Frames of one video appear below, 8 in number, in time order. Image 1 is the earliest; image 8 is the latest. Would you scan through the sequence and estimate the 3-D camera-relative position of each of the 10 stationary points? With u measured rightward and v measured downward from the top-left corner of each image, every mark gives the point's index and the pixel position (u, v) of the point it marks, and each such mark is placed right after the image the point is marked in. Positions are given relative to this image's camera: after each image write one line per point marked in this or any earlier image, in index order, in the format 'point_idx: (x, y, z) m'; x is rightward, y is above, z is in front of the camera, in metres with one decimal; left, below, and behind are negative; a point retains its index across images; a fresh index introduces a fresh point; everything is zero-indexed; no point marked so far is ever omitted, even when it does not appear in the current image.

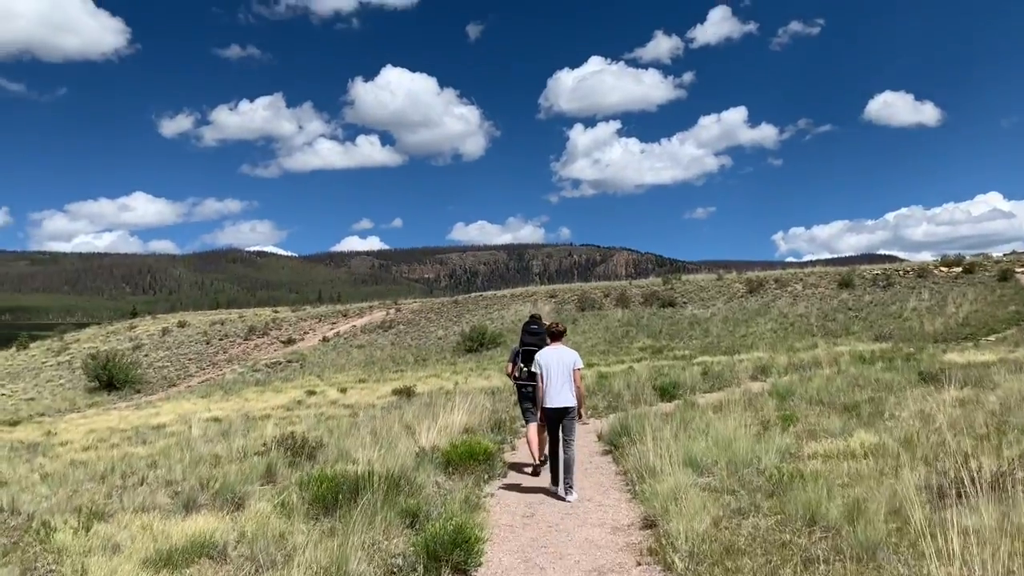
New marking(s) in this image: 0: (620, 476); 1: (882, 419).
0: (+1.0, -1.8, +8.4) m
1: (+4.2, -1.5, +10.0) m
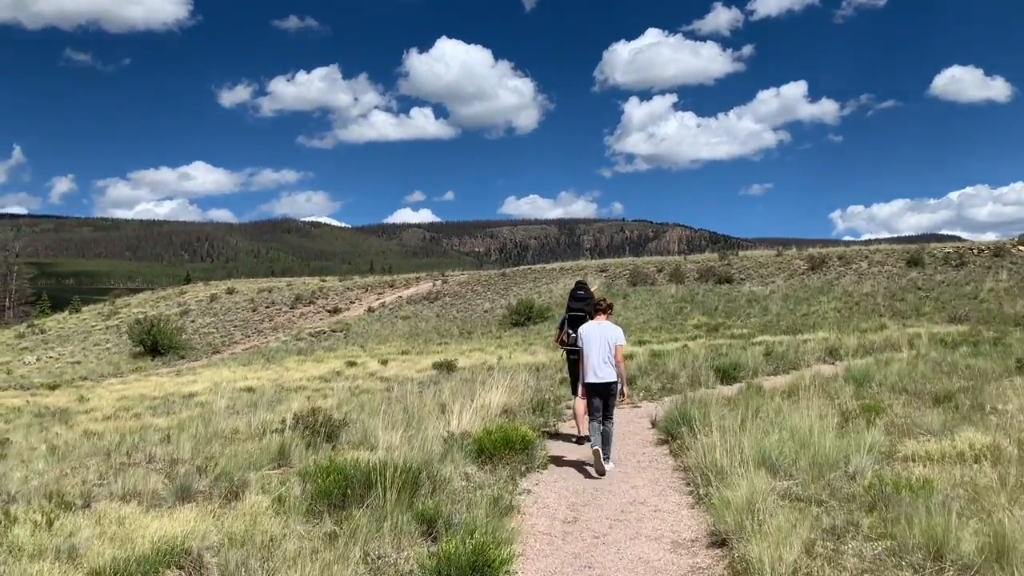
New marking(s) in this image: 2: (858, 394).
0: (+1.4, -1.5, +7.3) m
1: (+4.7, -1.2, +8.6) m
2: (+4.3, -1.3, +10.9) m
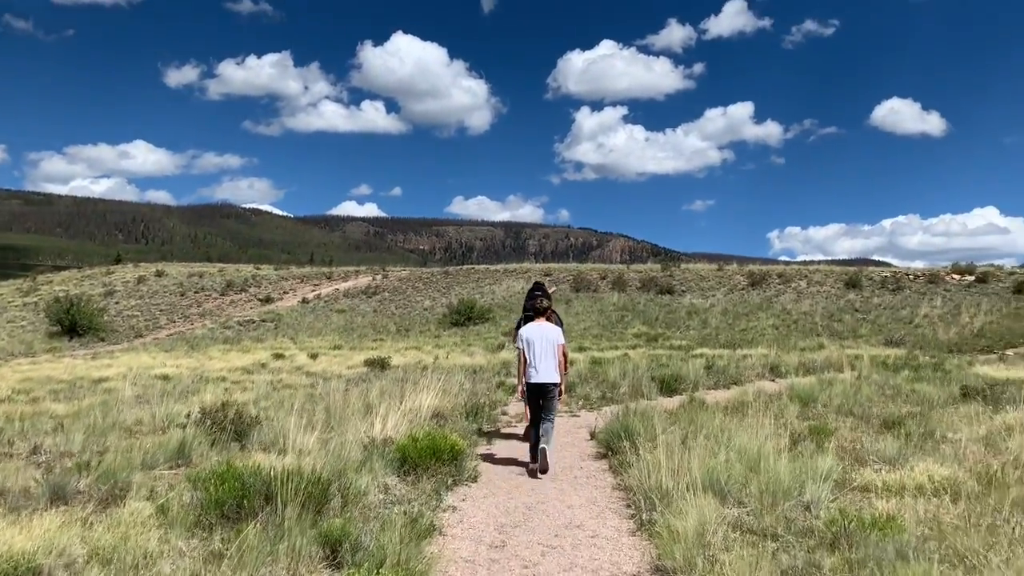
0: (+0.8, -1.6, +6.6) m
1: (+4.0, -1.5, +8.2) m
2: (+3.5, -1.5, +10.5) m
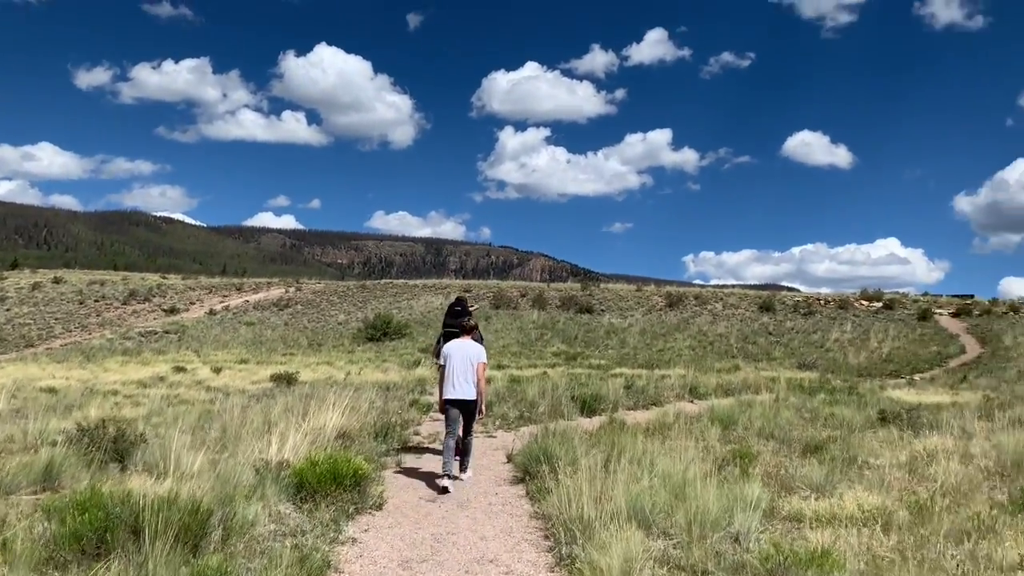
0: (+0.2, -1.7, +6.2) m
1: (+3.2, -1.7, +8.0) m
2: (+2.5, -1.7, +10.2) m
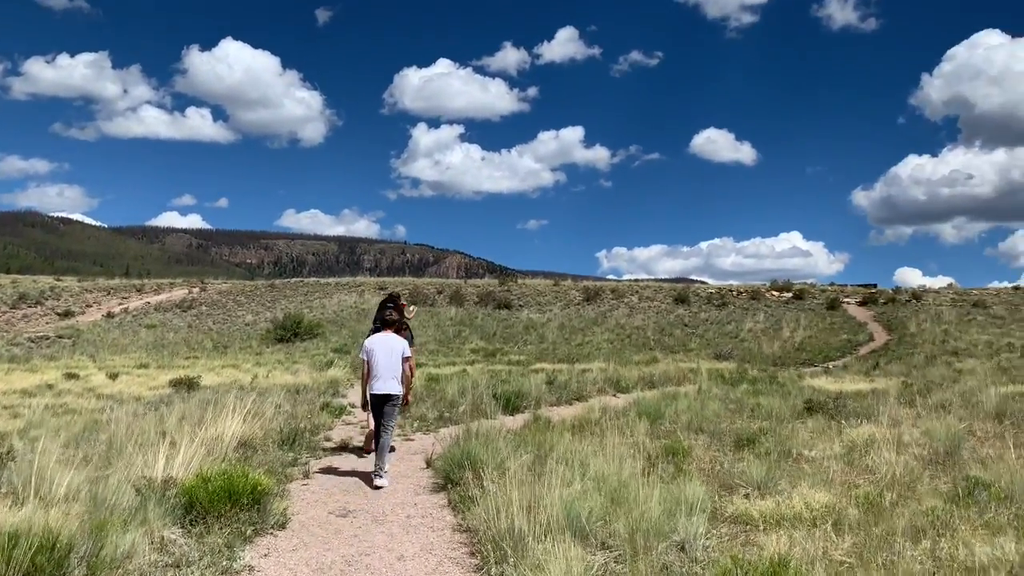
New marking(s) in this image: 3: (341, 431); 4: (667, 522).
0: (-0.3, -1.6, +5.5) m
1: (+2.5, -1.5, +7.7) m
2: (+1.6, -1.6, +9.8) m
3: (-2.2, -1.8, +11.1) m
4: (+0.9, -1.4, +5.2) m
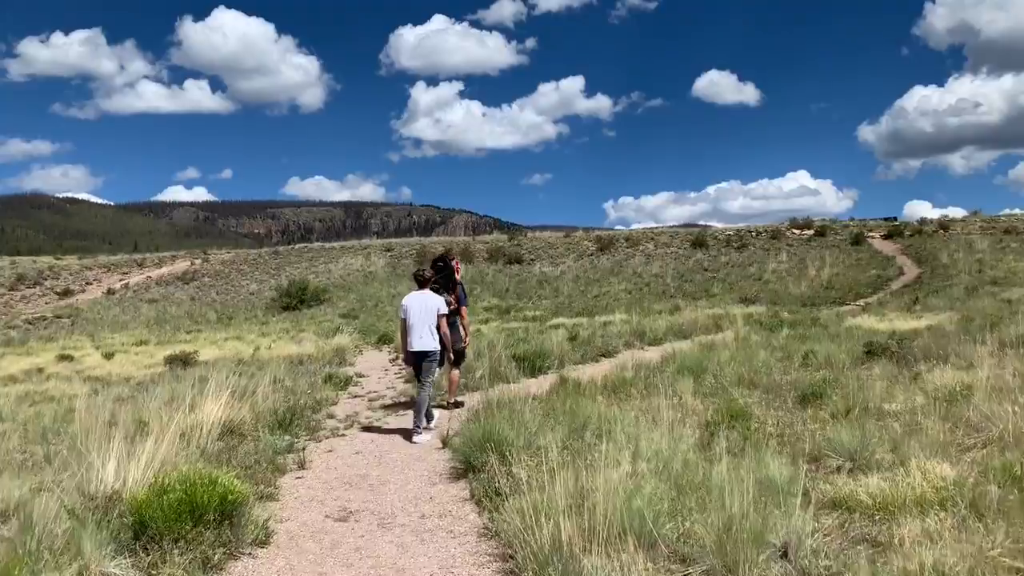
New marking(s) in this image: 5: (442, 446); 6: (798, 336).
0: (-0.1, -1.3, +4.3) m
1: (+2.7, -1.0, +6.4) m
2: (+1.8, -1.0, +8.6) m
3: (-1.9, -1.3, +9.9) m
4: (+1.1, -1.0, +4.0) m
5: (-0.6, -1.2, +6.9) m
6: (+4.3, -0.7, +13.2) m
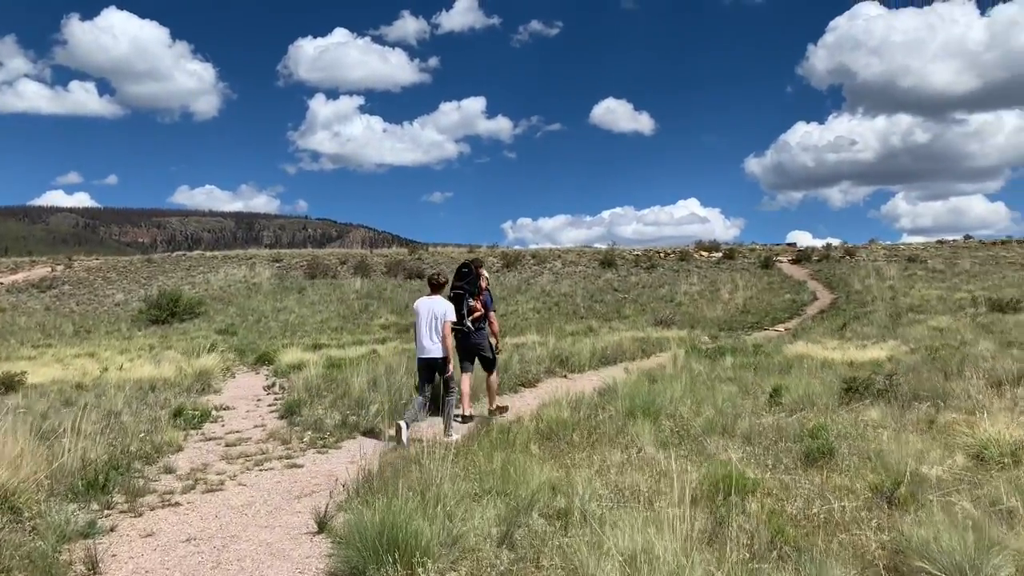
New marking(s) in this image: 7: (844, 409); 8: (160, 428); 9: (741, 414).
0: (-0.3, -1.3, +2.2) m
1: (+2.3, -1.1, +4.6) m
2: (+1.2, -1.1, +6.6) m
3: (-2.7, -1.4, +7.5) m
4: (+1.0, -1.1, +1.9) m
5: (-1.0, -1.3, +4.7) m
6: (+3.0, -1.0, +11.5) m
7: (+2.9, -1.0, +7.5) m
8: (-3.3, -1.3, +8.3) m
9: (+2.0, -1.1, +7.6) m
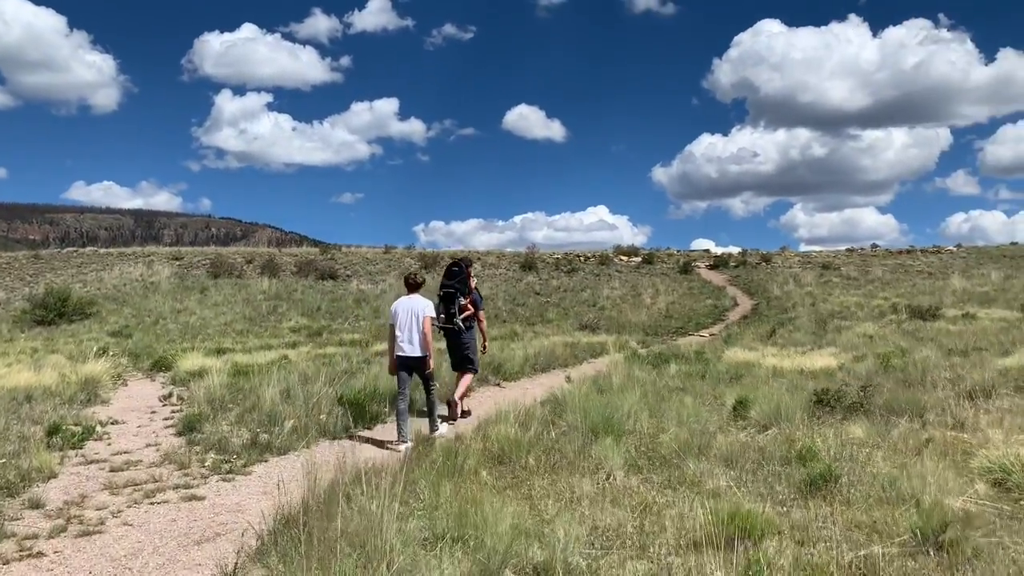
0: (-0.2, -1.3, +1.2) m
1: (+2.2, -1.1, +3.8) m
2: (+0.8, -1.1, +5.7) m
3: (-3.1, -1.4, +6.2) m
4: (+1.1, -1.1, +1.1) m
5: (-1.2, -1.3, +3.6) m
6: (+2.2, -1.1, +10.8) m
7: (+2.5, -1.0, +6.8) m
8: (-3.8, -1.3, +7.0) m
9: (+1.5, -1.1, +6.8) m
